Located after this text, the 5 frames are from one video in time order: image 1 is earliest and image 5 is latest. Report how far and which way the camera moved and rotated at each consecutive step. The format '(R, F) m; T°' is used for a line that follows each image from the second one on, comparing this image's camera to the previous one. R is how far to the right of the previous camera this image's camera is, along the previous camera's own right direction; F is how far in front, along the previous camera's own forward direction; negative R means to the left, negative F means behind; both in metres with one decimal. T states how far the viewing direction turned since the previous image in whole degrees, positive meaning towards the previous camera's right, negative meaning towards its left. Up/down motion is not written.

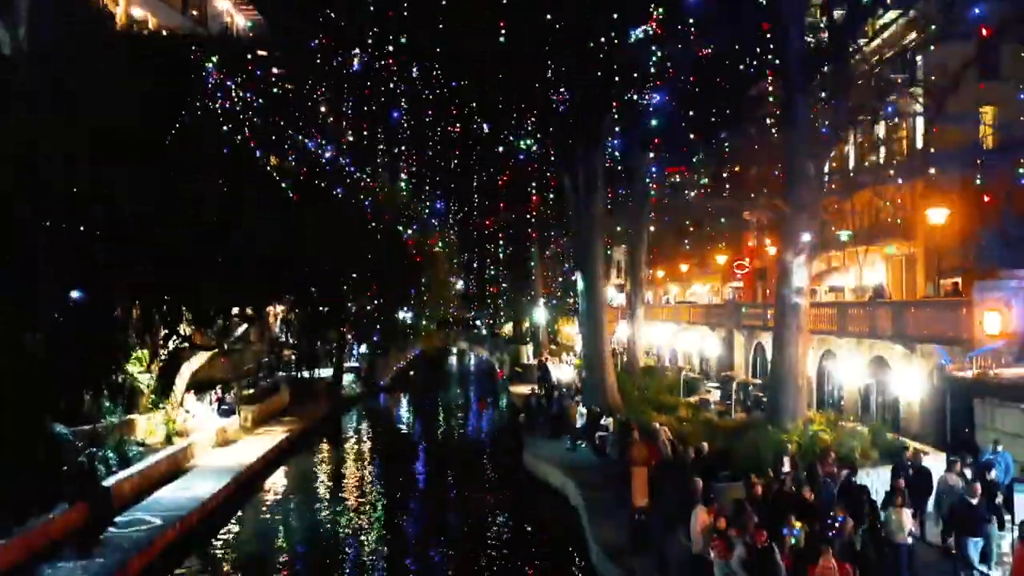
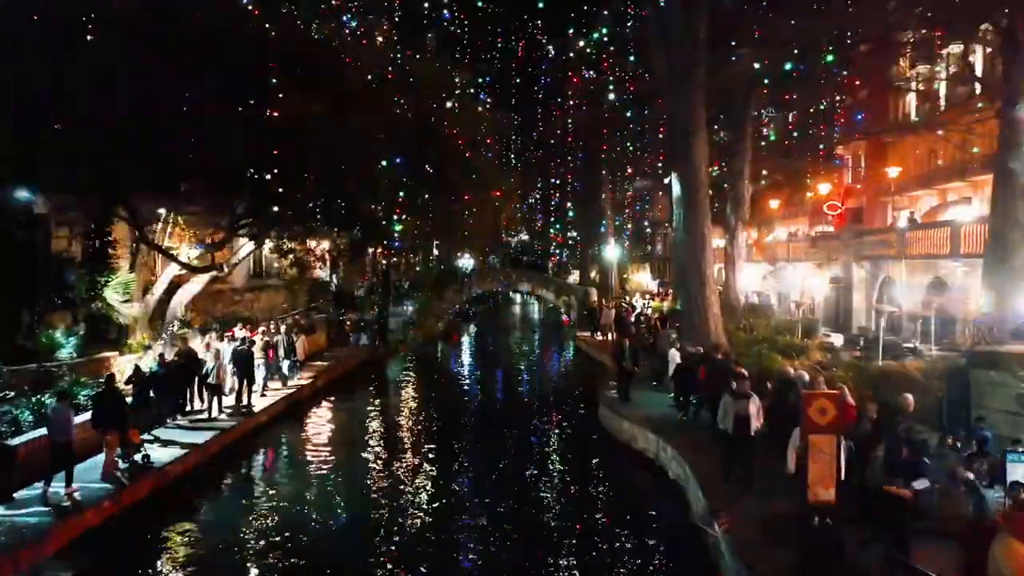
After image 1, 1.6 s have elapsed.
(-0.2, +4.7) m; -4°
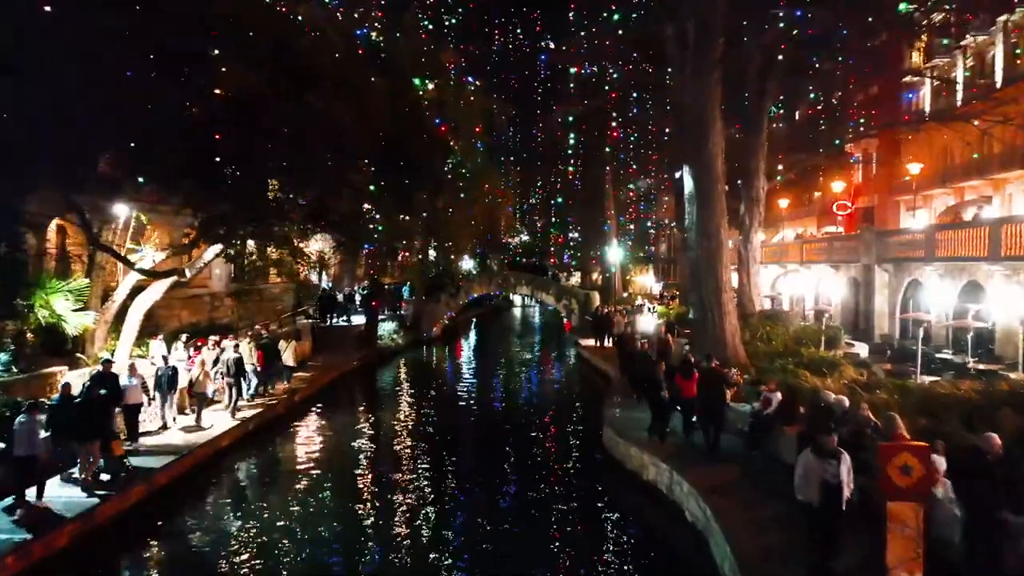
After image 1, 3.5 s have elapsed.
(+0.1, +1.7) m; 0°
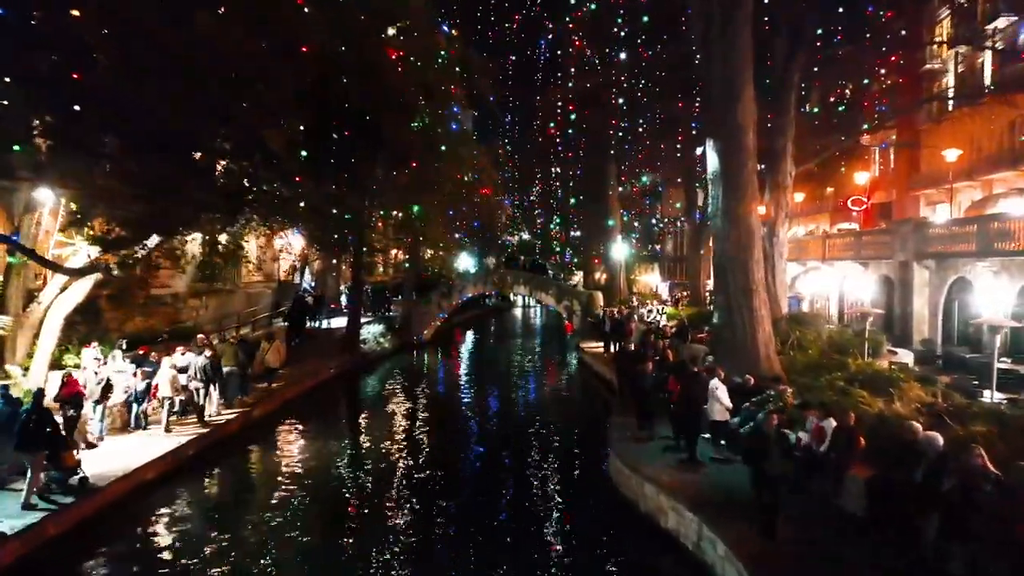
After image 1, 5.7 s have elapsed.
(+0.2, +2.5) m; 0°
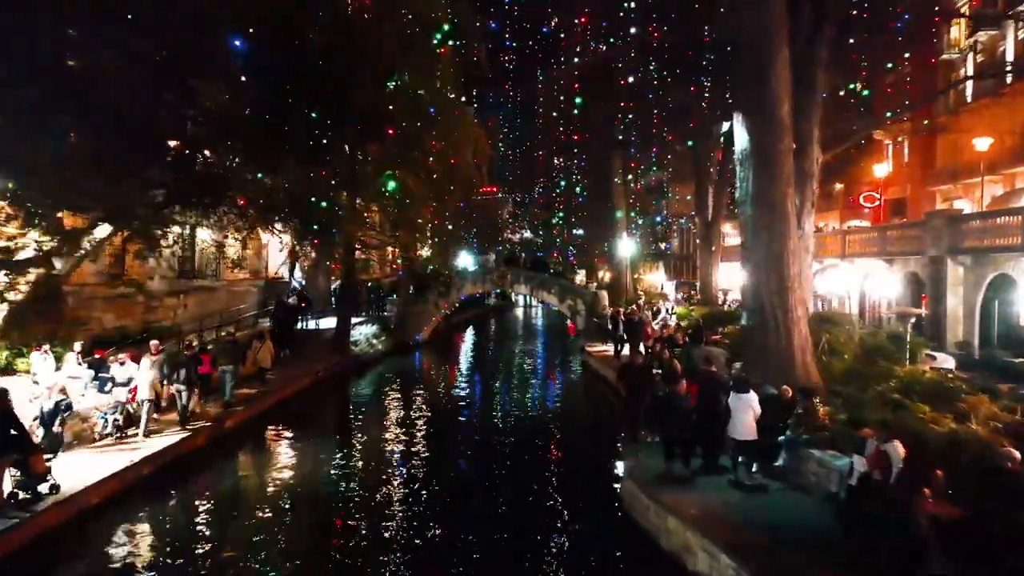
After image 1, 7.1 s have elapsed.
(0.0, +1.6) m; 0°
